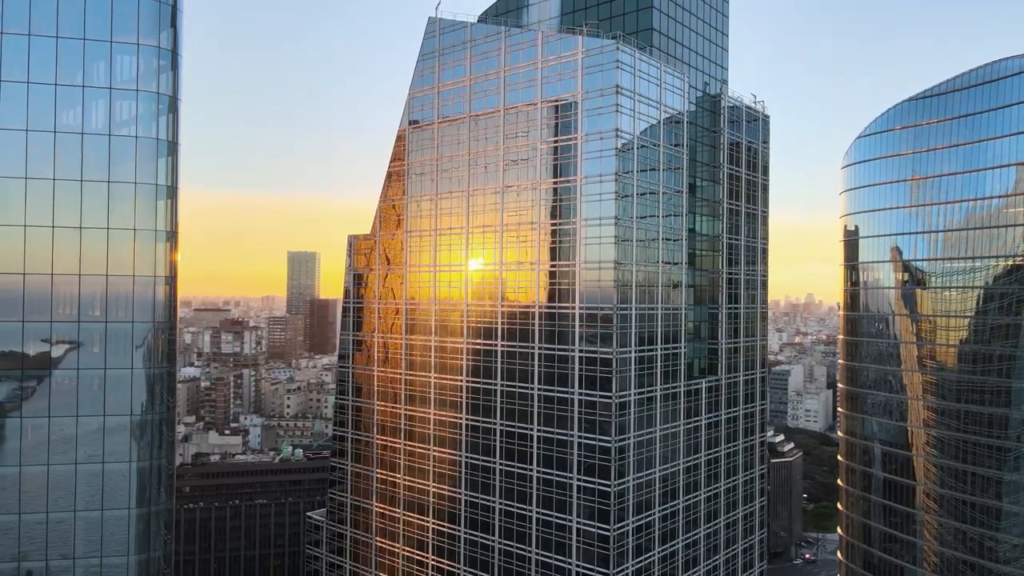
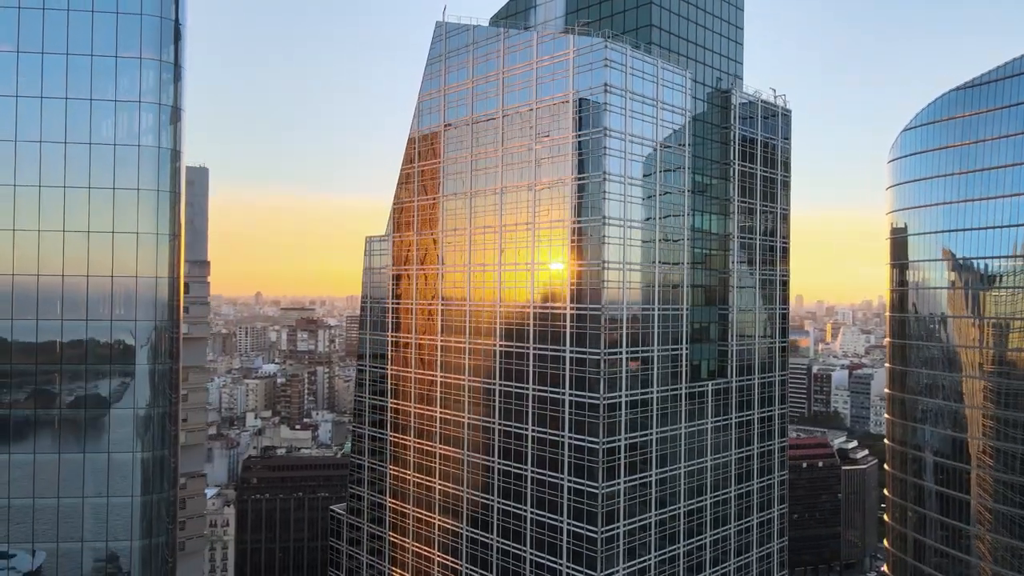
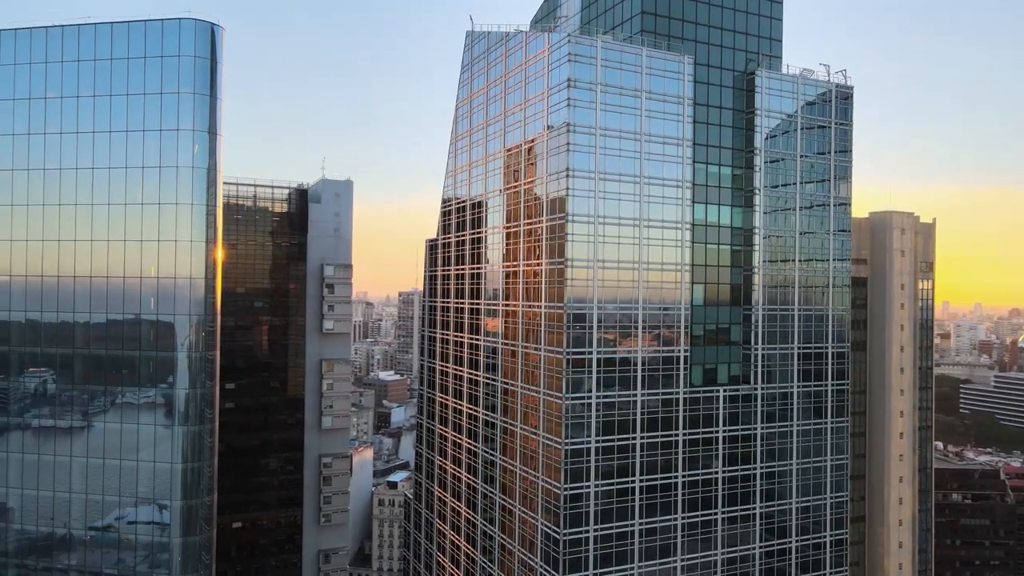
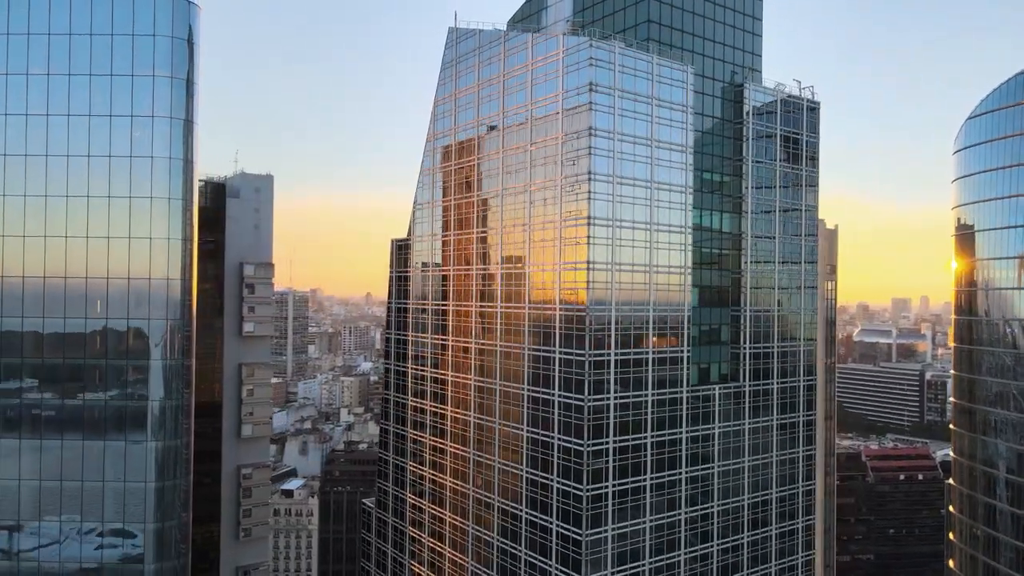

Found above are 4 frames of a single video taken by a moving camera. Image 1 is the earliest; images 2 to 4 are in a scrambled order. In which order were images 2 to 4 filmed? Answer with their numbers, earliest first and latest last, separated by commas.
2, 4, 3
